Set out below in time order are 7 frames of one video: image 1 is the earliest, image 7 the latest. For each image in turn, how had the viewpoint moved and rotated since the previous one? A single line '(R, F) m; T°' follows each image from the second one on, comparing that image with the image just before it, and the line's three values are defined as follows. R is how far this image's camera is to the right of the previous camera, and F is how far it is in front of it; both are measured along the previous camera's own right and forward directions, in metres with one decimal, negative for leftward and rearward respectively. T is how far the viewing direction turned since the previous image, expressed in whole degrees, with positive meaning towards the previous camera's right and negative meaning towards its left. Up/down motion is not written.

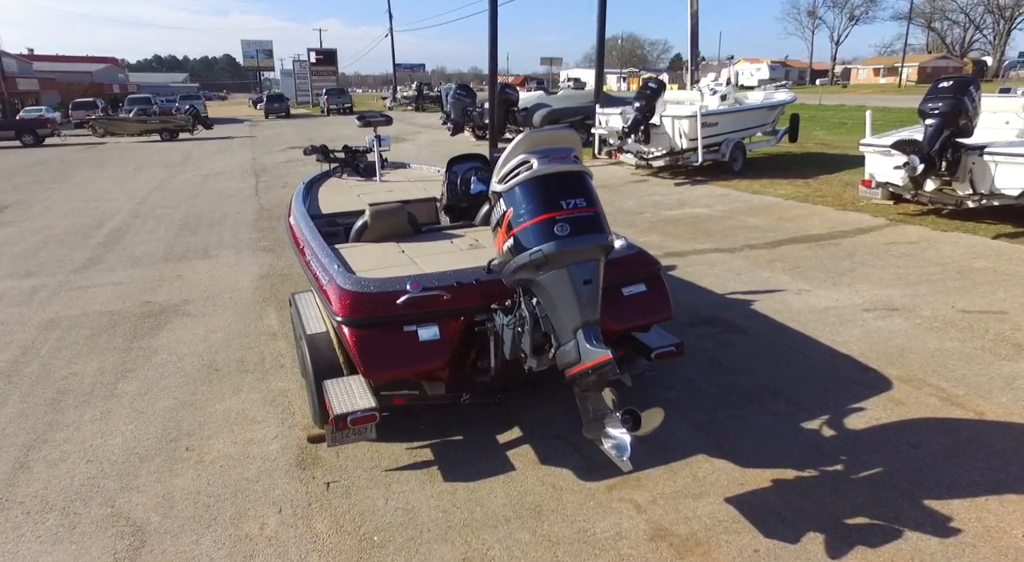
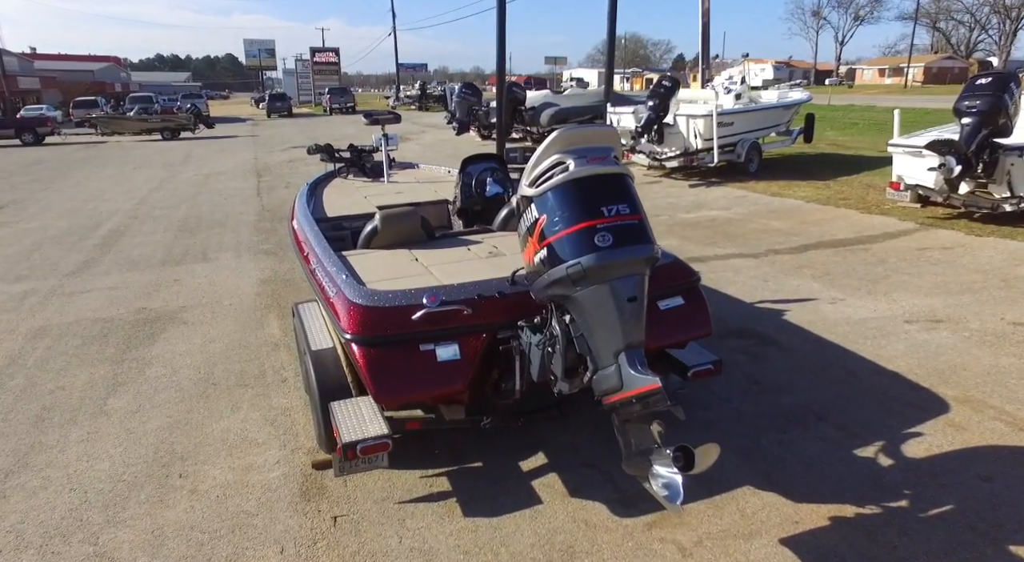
(-0.1, +0.3) m; 0°
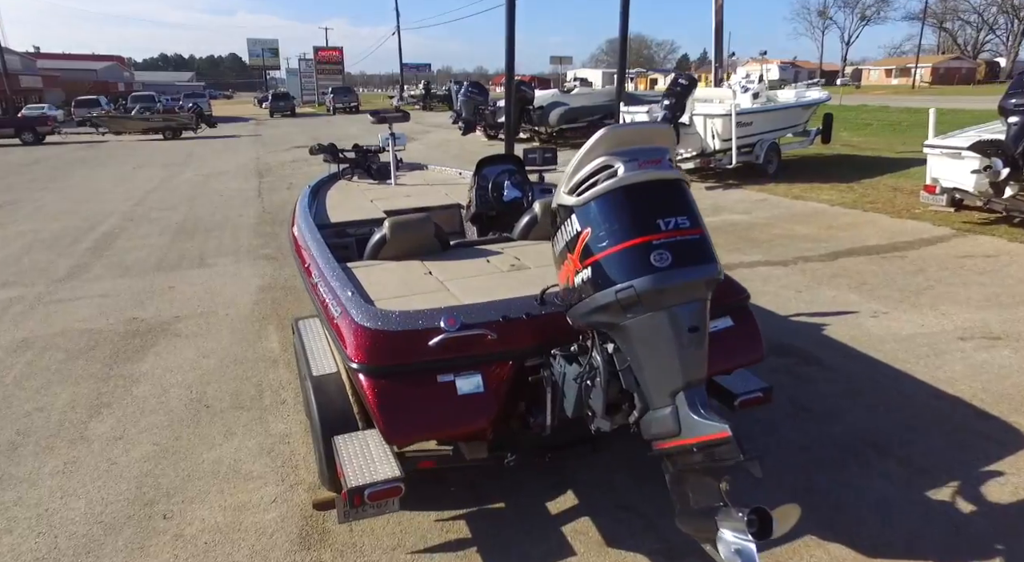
(-0.1, +0.4) m; 0°
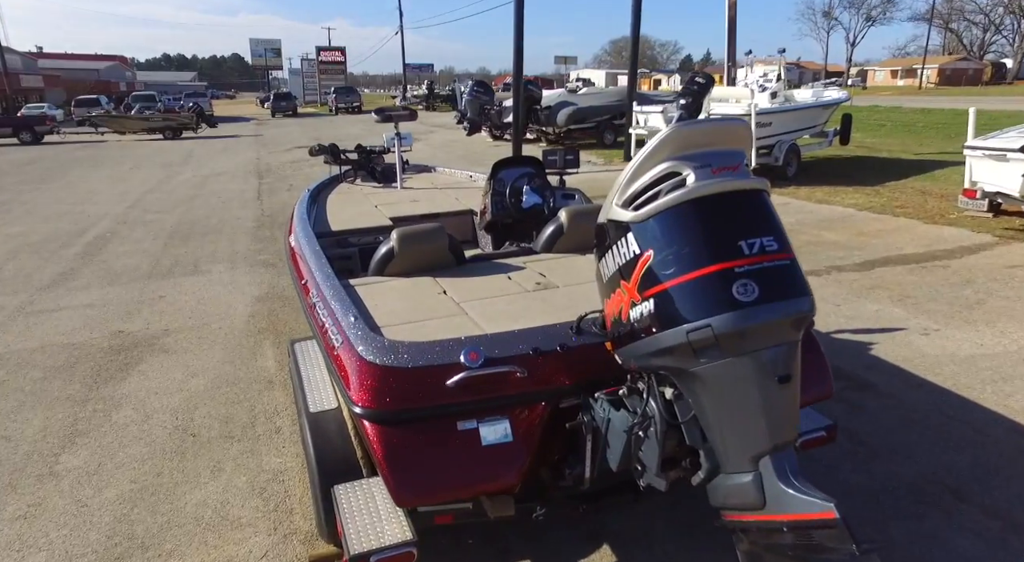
(-0.1, +0.4) m; 0°
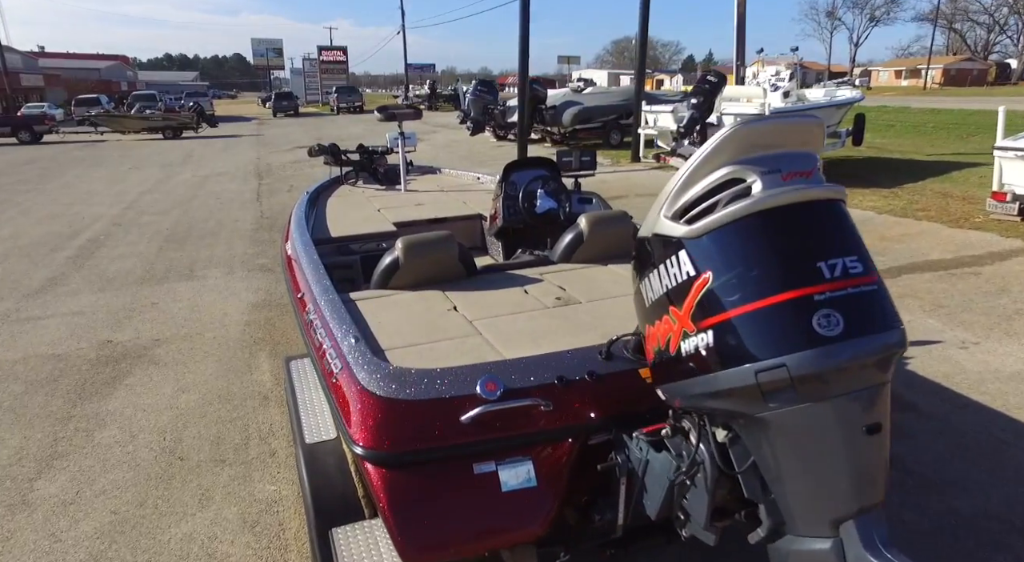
(-0.1, +0.3) m; 0°
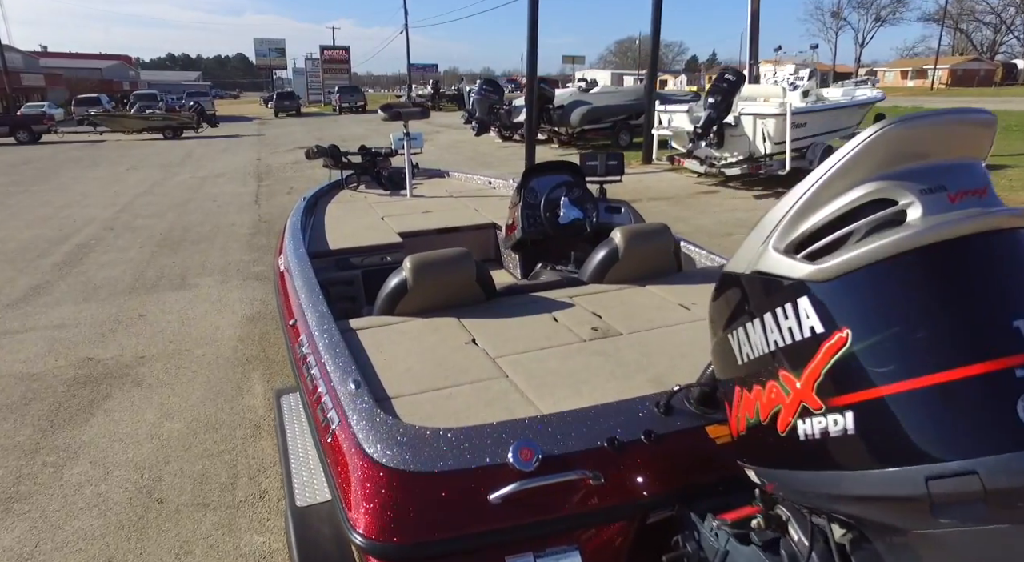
(-0.1, +0.4) m; 0°
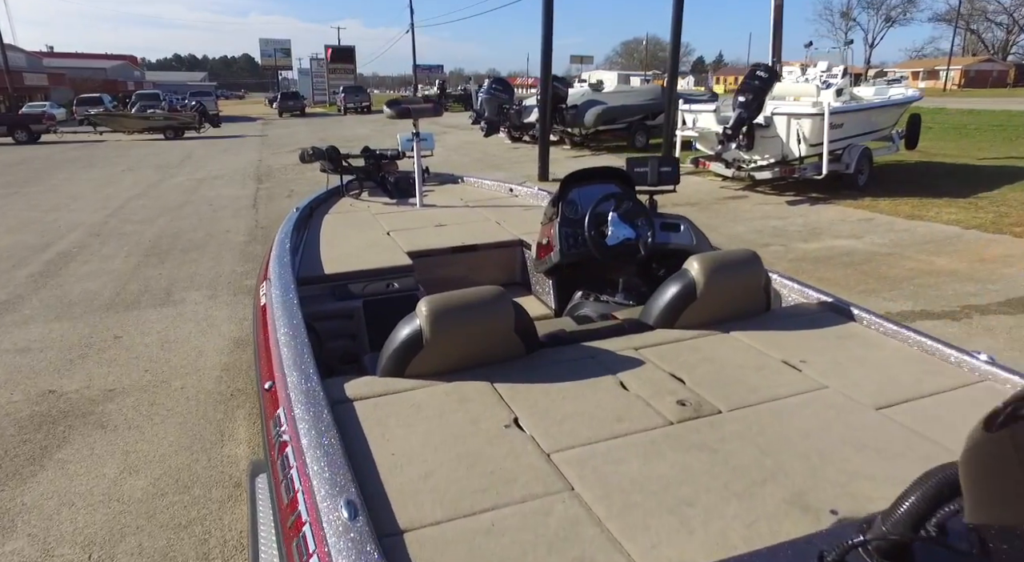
(-0.1, +0.7) m; 0°
